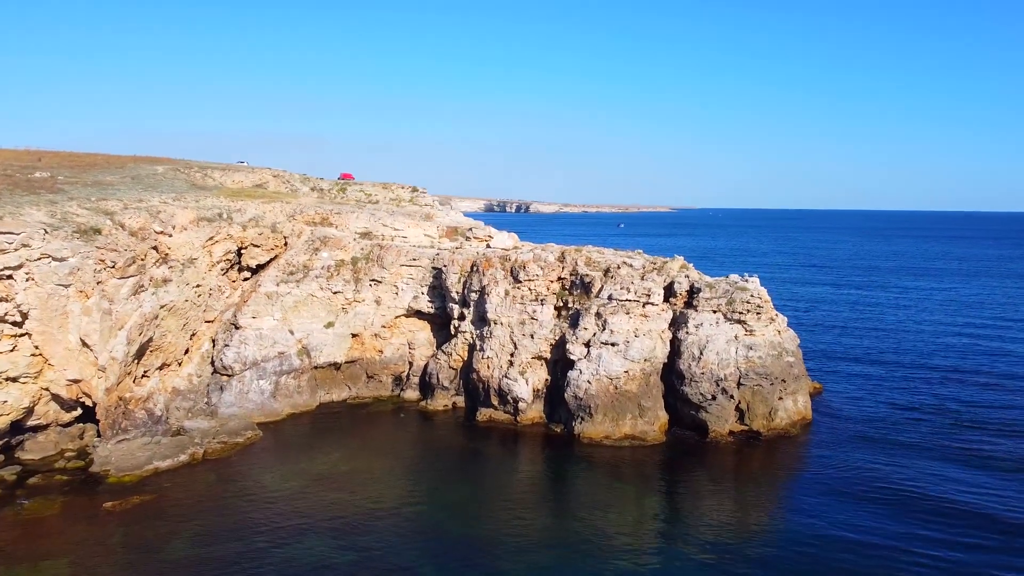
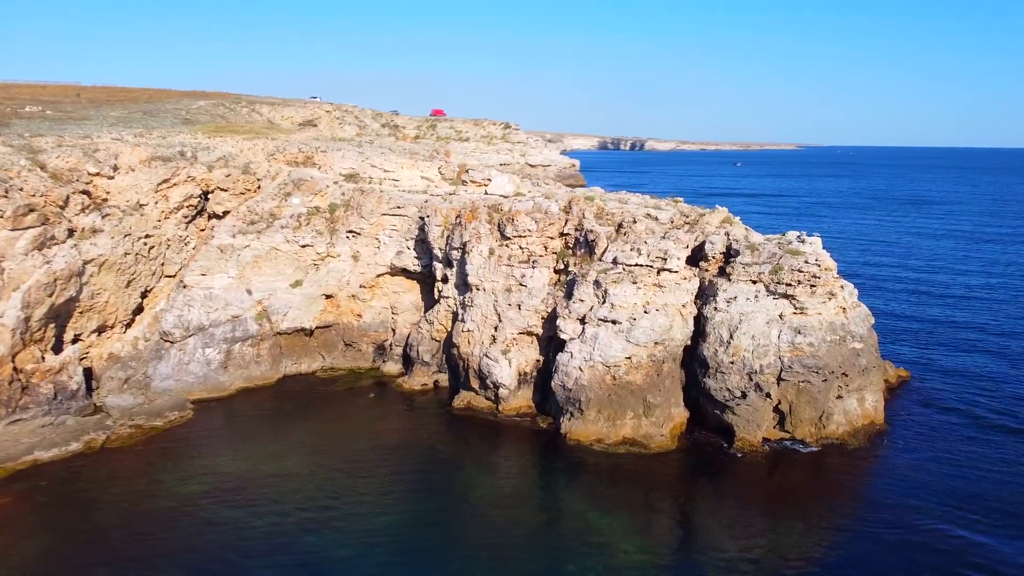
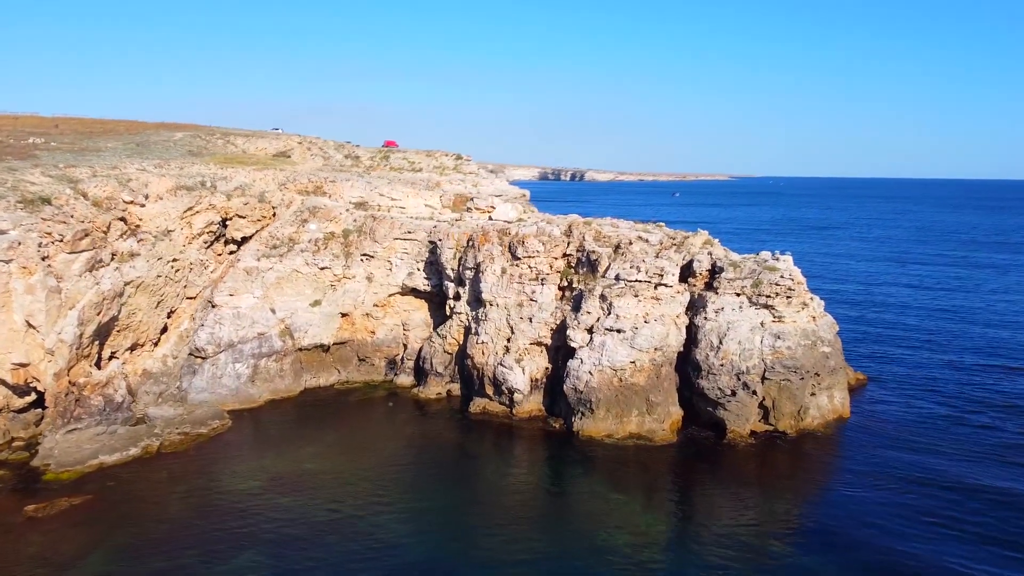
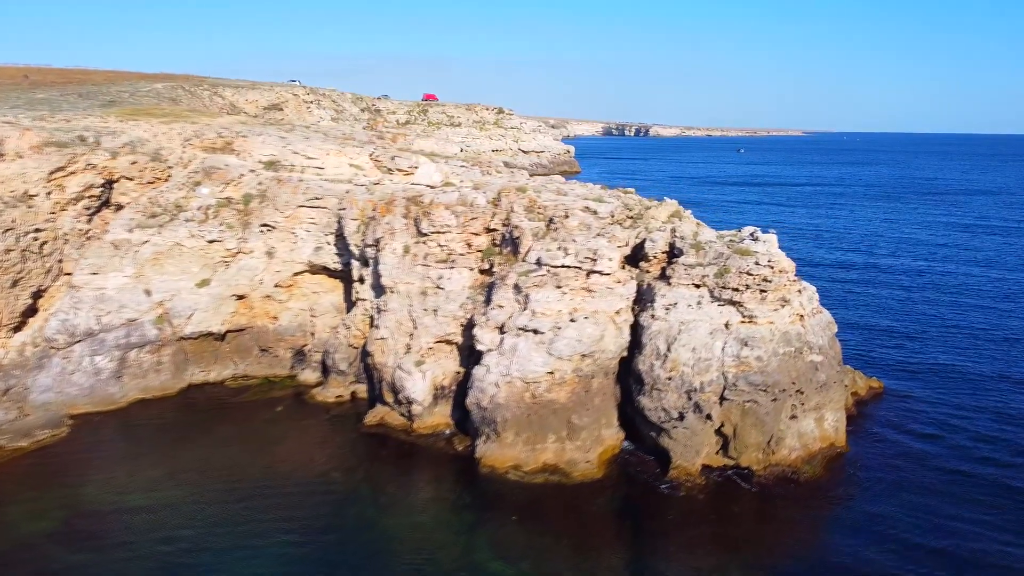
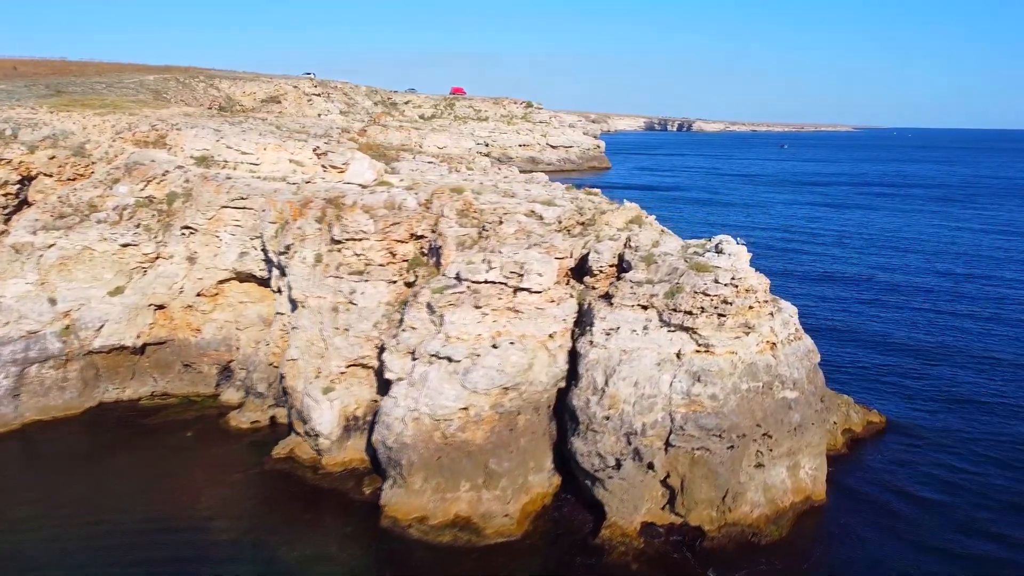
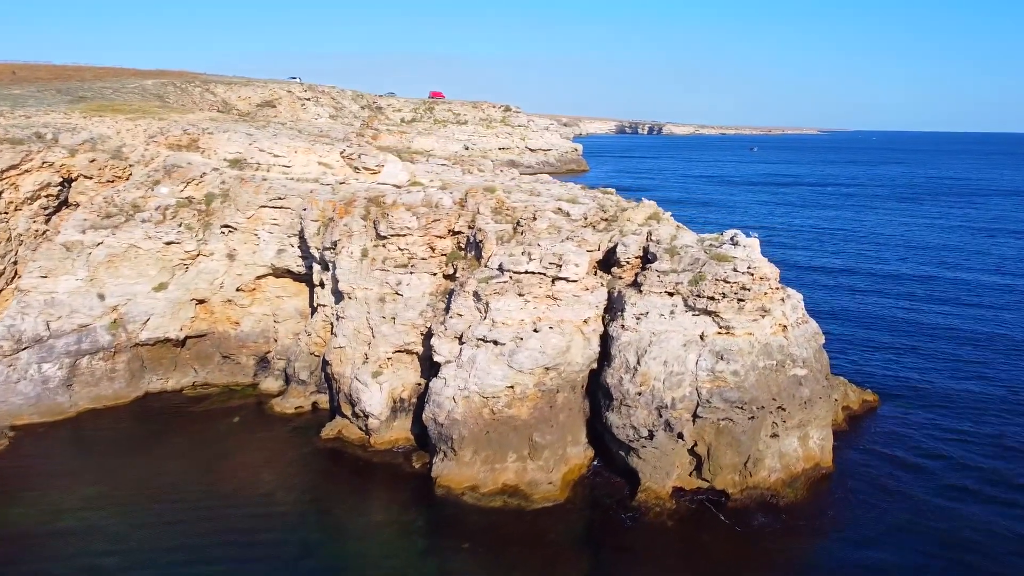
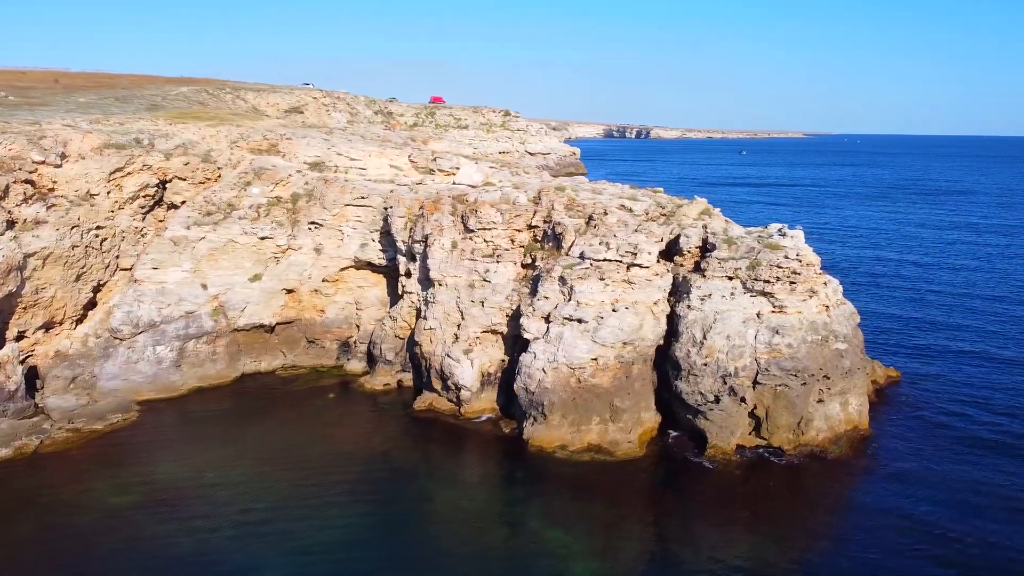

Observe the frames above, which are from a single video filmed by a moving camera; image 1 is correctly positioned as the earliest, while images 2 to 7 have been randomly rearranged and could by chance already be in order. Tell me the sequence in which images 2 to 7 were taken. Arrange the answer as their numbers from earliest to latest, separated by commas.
3, 2, 7, 4, 6, 5
